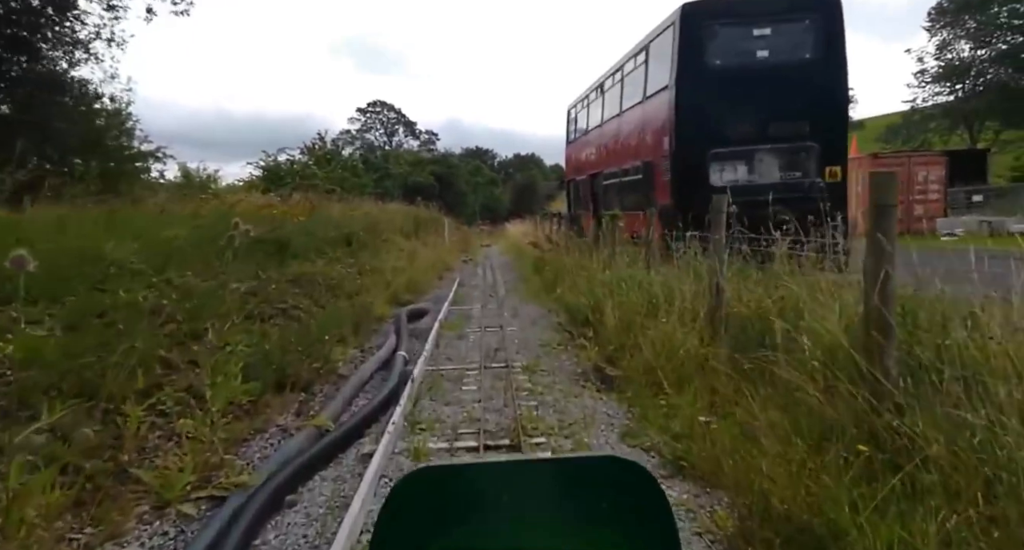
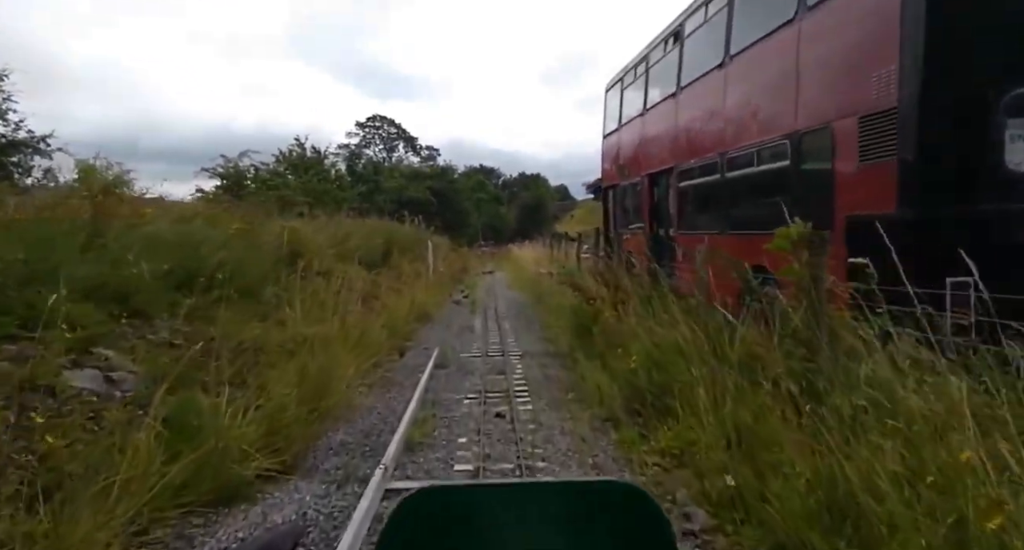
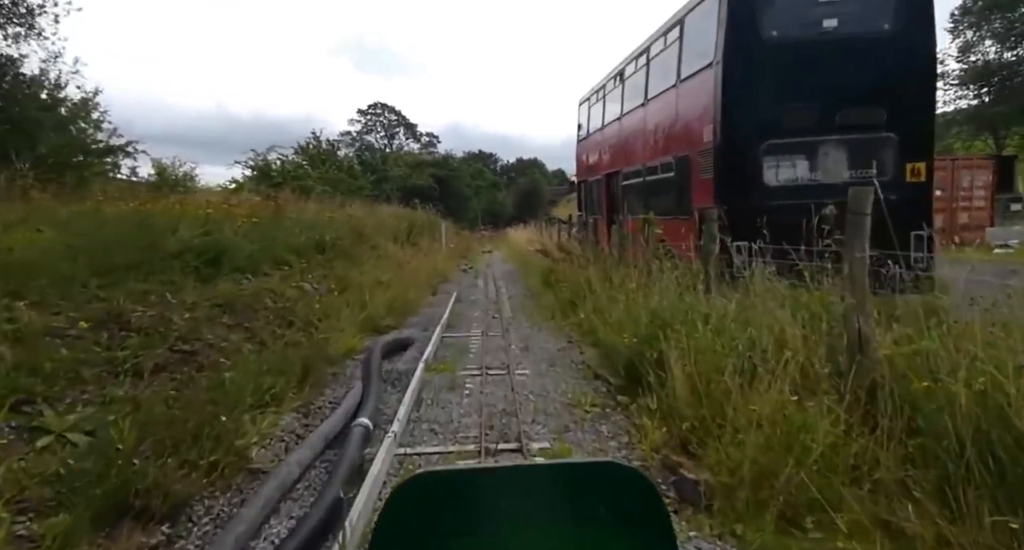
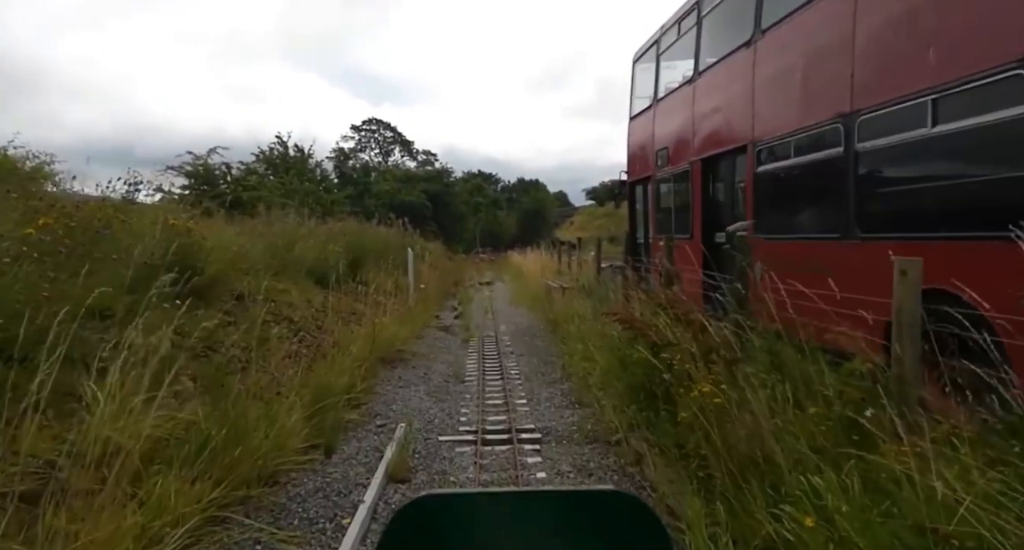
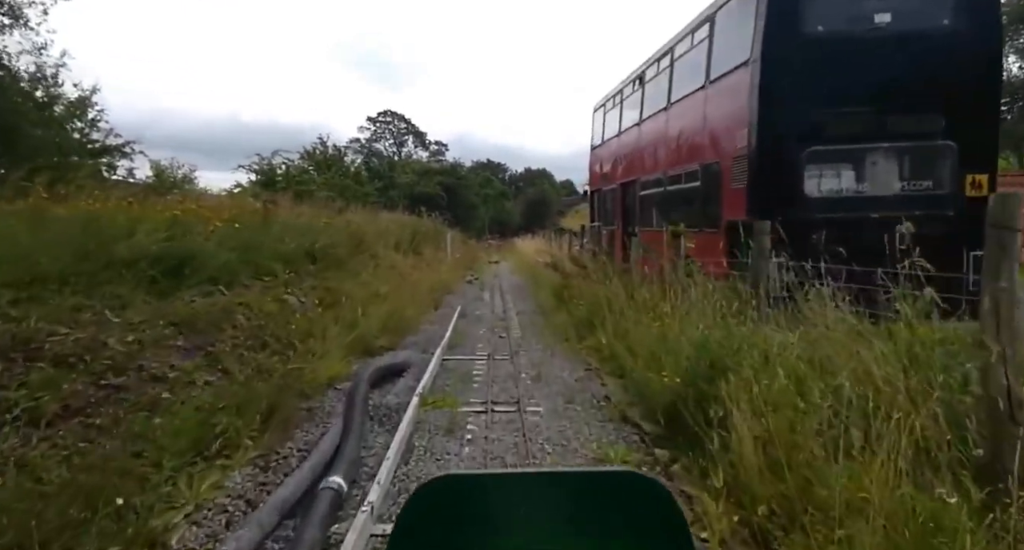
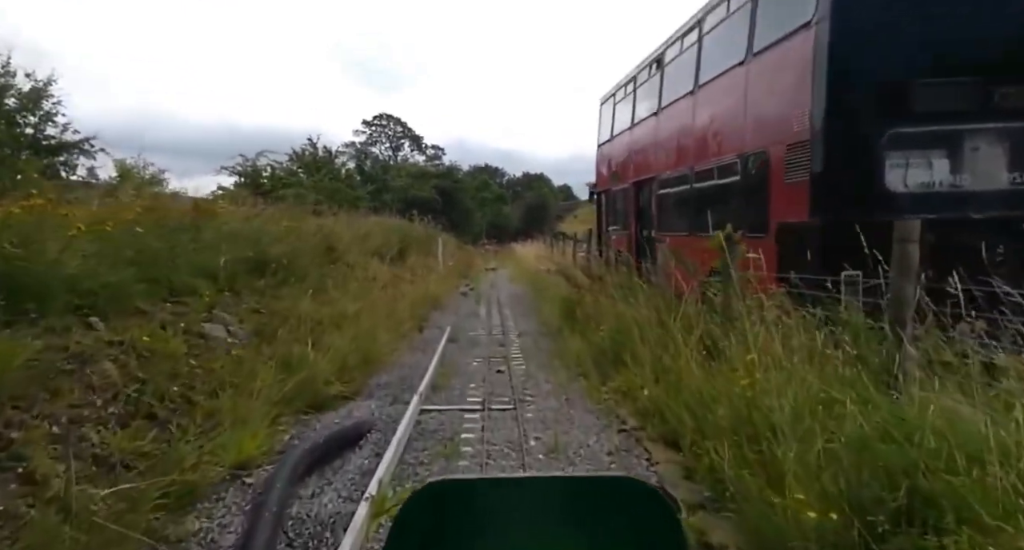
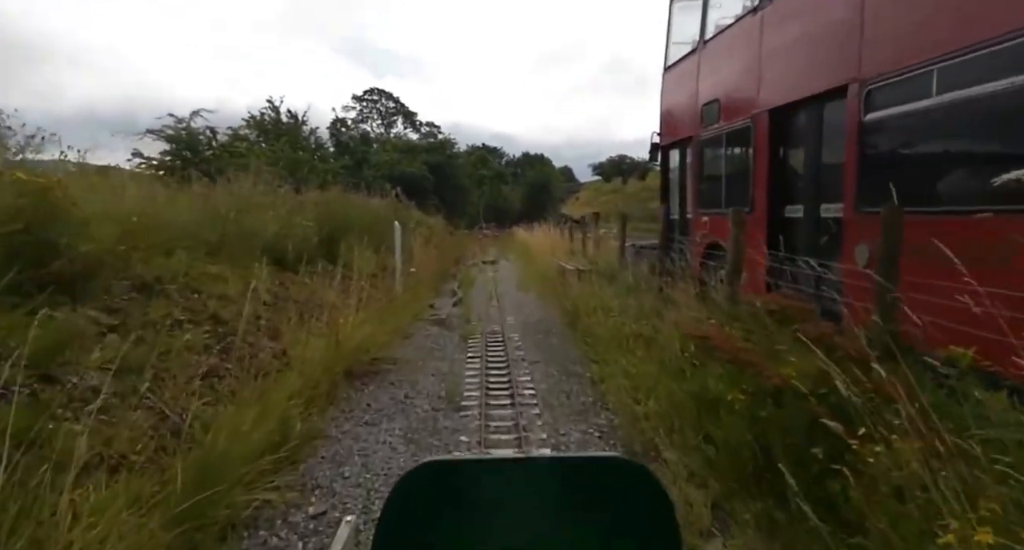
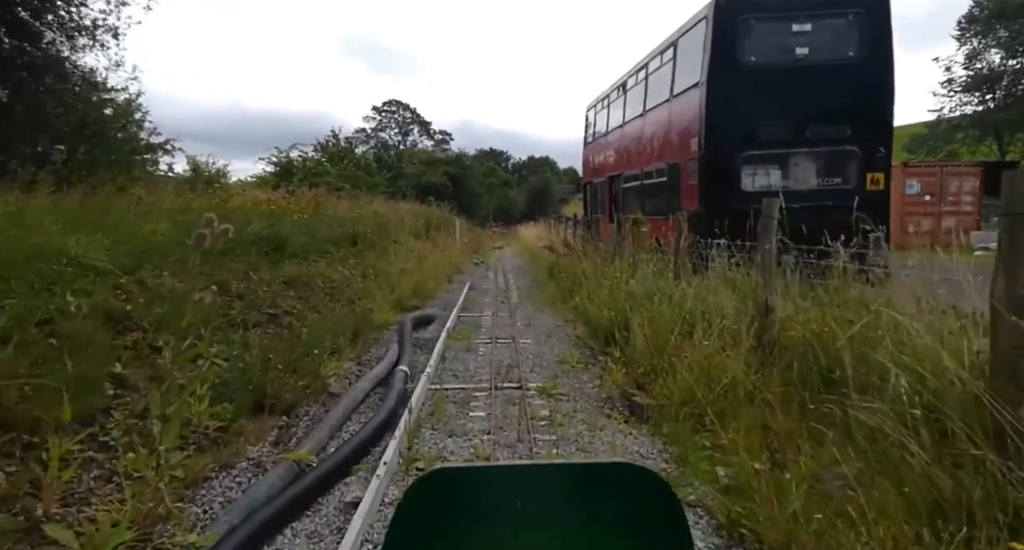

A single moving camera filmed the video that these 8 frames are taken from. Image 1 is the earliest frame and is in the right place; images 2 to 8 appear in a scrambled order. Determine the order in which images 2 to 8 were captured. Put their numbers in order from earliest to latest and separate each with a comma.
8, 3, 5, 6, 2, 4, 7
